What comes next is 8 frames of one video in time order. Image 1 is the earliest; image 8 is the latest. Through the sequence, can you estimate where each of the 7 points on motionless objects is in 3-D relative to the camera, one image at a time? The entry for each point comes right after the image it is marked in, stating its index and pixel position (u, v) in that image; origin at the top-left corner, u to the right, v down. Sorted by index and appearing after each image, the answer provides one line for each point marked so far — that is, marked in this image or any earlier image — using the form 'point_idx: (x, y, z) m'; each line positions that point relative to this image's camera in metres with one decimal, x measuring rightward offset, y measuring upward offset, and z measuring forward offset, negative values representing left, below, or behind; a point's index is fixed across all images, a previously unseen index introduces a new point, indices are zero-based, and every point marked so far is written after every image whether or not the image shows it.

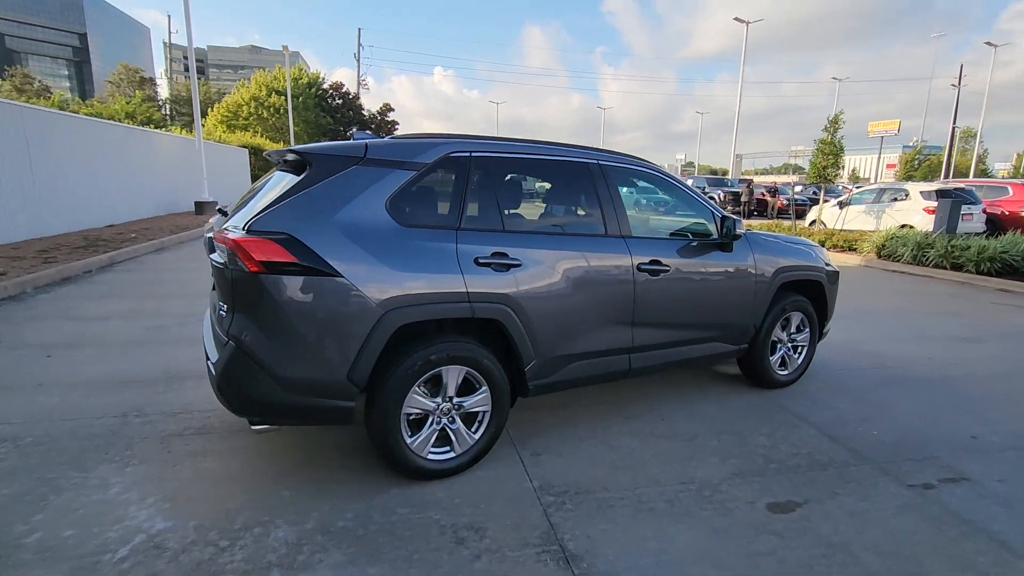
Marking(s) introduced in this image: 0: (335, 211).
0: (-0.9, +0.4, +2.8) m
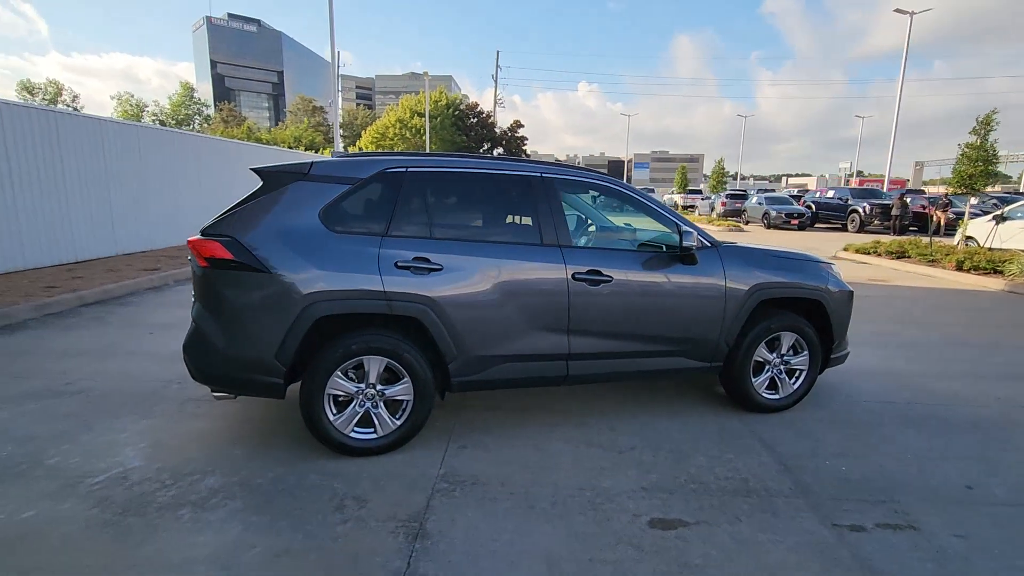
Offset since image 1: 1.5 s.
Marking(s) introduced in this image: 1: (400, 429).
0: (-1.5, +0.4, +3.3) m
1: (-0.7, -0.9, +3.5) m
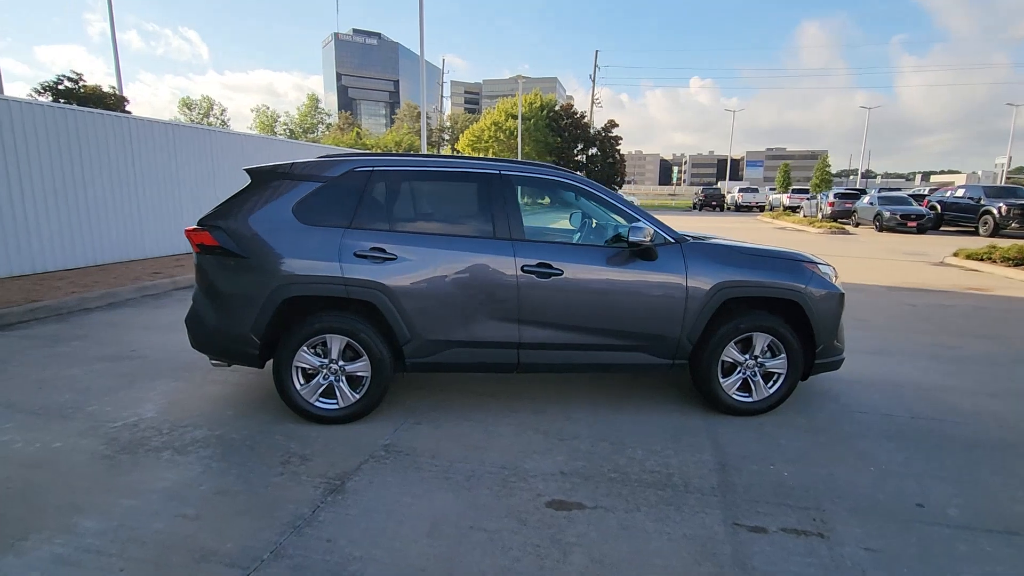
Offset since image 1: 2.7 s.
0: (-1.9, +0.5, +3.9) m
1: (-1.1, -0.8, +3.9) m
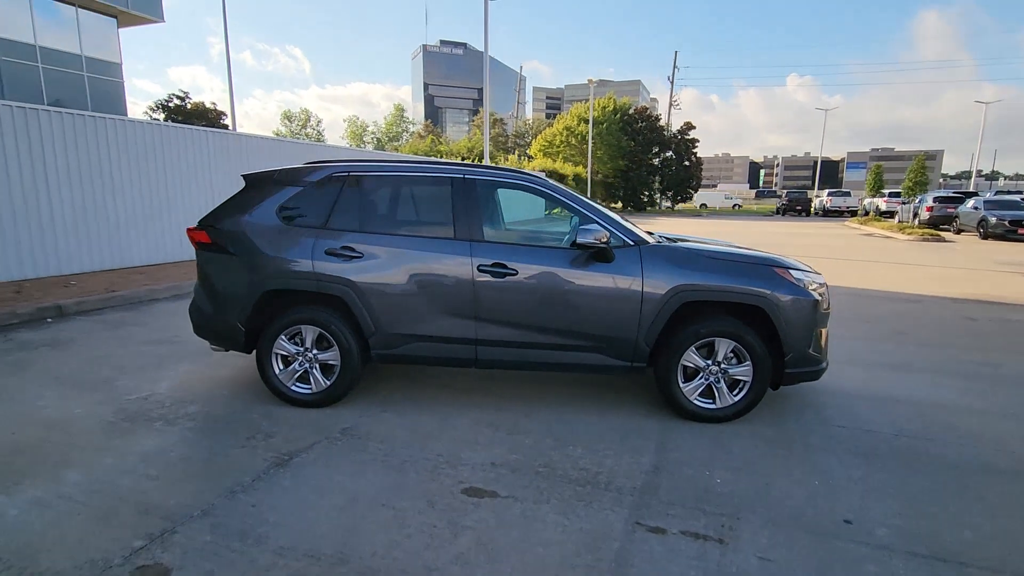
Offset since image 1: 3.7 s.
0: (-2.2, +0.6, +4.3) m
1: (-1.5, -0.8, +4.3) m
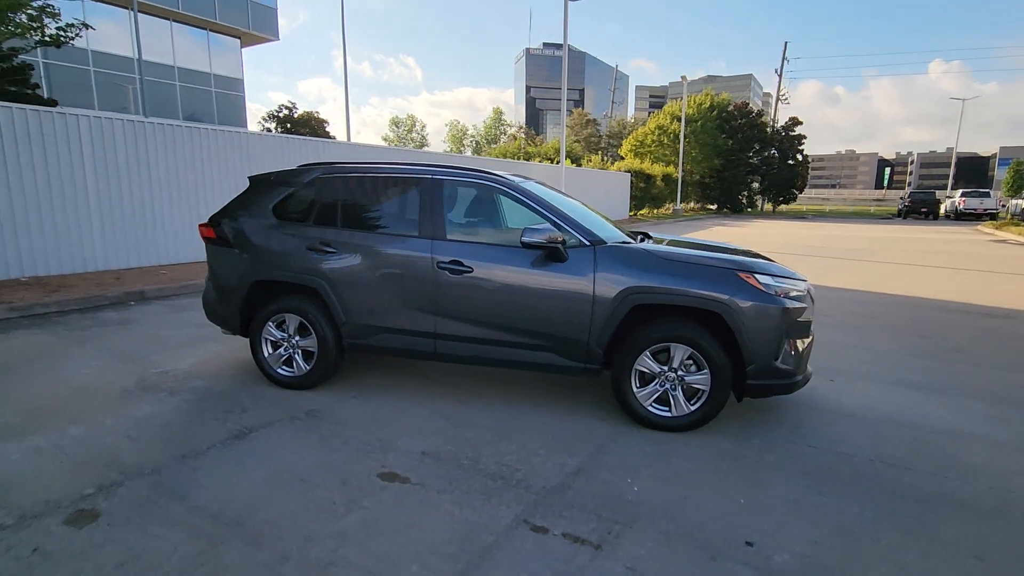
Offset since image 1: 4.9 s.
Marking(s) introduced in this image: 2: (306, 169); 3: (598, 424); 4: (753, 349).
0: (-2.4, +0.7, +4.8) m
1: (-1.8, -0.7, +4.6) m
2: (-1.8, +1.1, +4.8) m
3: (+0.6, -1.0, +4.1) m
4: (+1.7, -0.4, +3.7) m
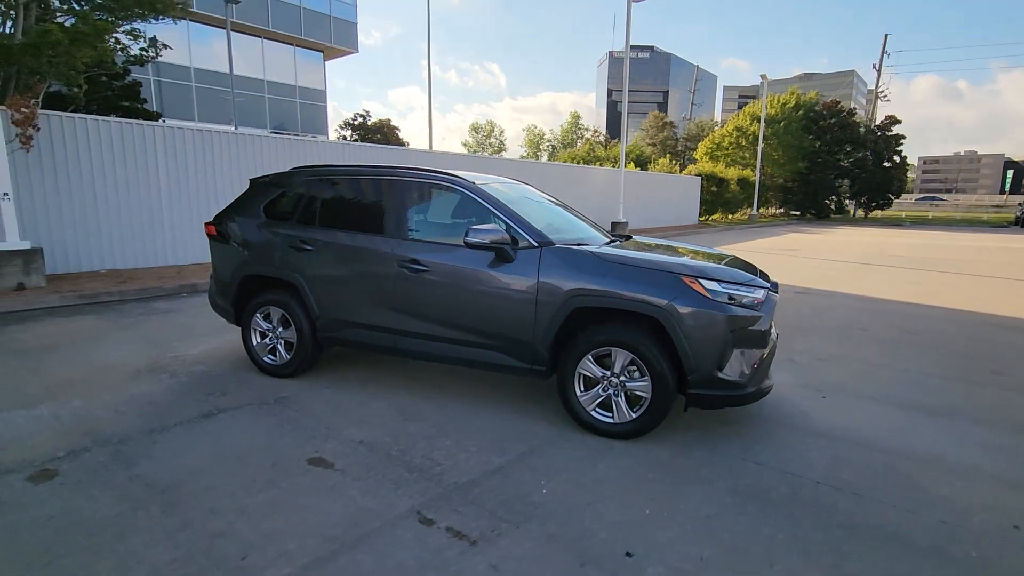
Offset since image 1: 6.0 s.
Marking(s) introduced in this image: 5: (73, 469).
0: (-2.6, +0.7, +5.2) m
1: (-2.1, -0.7, +4.9) m
2: (-2.1, +1.1, +5.2) m
3: (+0.2, -1.0, +4.1) m
4: (+1.2, -0.5, +3.5) m
5: (-2.7, -1.1, +3.3) m
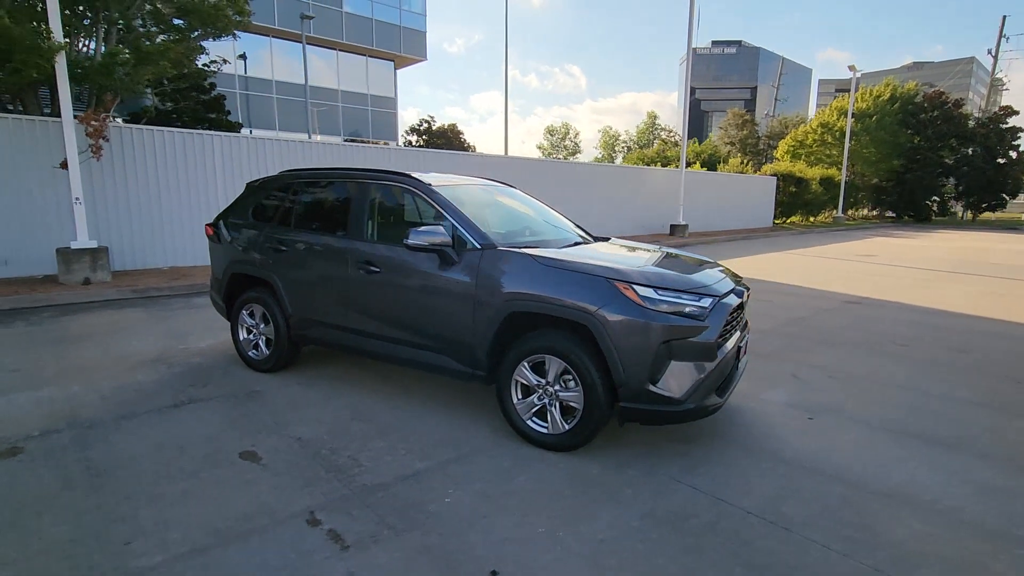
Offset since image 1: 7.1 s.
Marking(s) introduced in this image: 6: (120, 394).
0: (-2.8, +0.8, +5.5) m
1: (-2.3, -0.7, +5.1) m
2: (-2.3, +1.1, +5.4) m
3: (-0.2, -1.1, +3.9) m
4: (+0.7, -0.5, +3.3) m
5: (-3.2, -1.1, +3.7) m
6: (-3.4, -0.9, +4.6) m
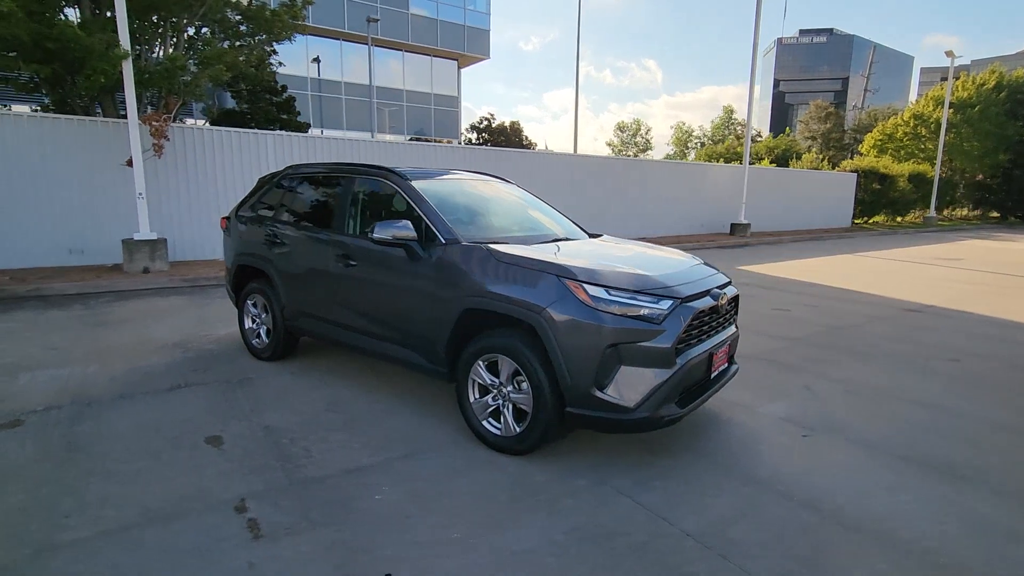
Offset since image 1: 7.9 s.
0: (-2.8, +0.9, +5.7) m
1: (-2.4, -0.6, +5.3) m
2: (-2.3, +1.2, +5.5) m
3: (-0.5, -1.0, +3.9) m
4: (+0.4, -0.5, +3.1) m
5: (-3.5, -1.0, +4.0) m
6: (-3.5, -0.8, +5.0) m
